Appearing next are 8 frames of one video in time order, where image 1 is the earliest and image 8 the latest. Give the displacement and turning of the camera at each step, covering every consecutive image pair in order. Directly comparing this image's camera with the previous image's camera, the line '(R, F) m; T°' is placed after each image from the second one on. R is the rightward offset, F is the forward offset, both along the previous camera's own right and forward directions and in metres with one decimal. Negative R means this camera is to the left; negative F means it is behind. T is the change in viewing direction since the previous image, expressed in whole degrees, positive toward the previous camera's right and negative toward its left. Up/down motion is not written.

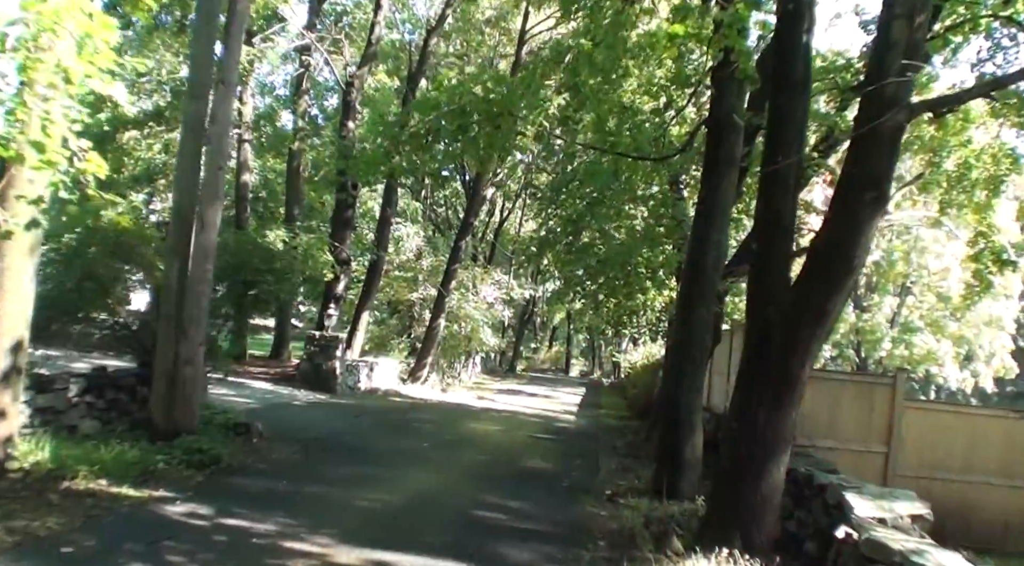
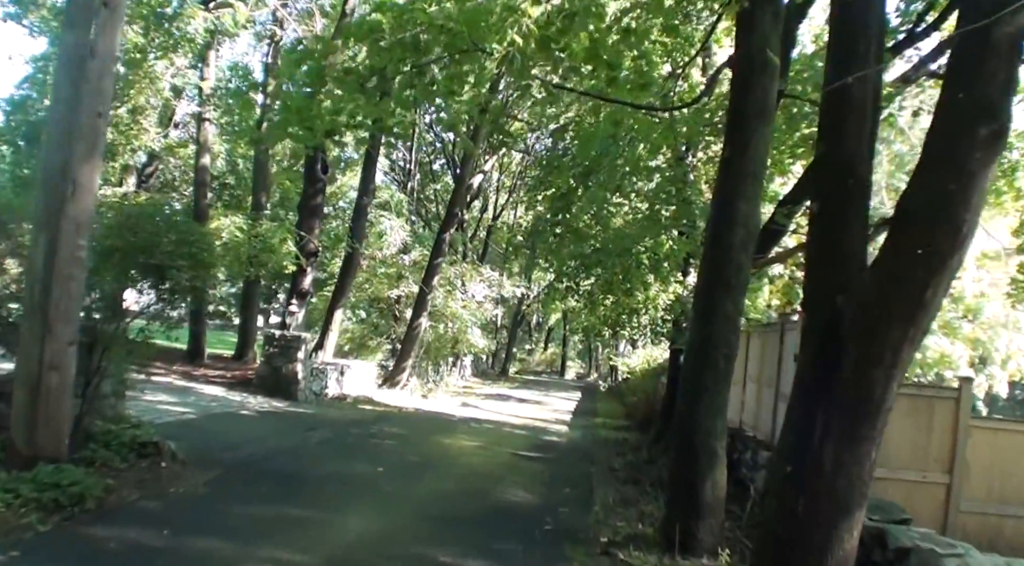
(+0.3, +2.0) m; 0°
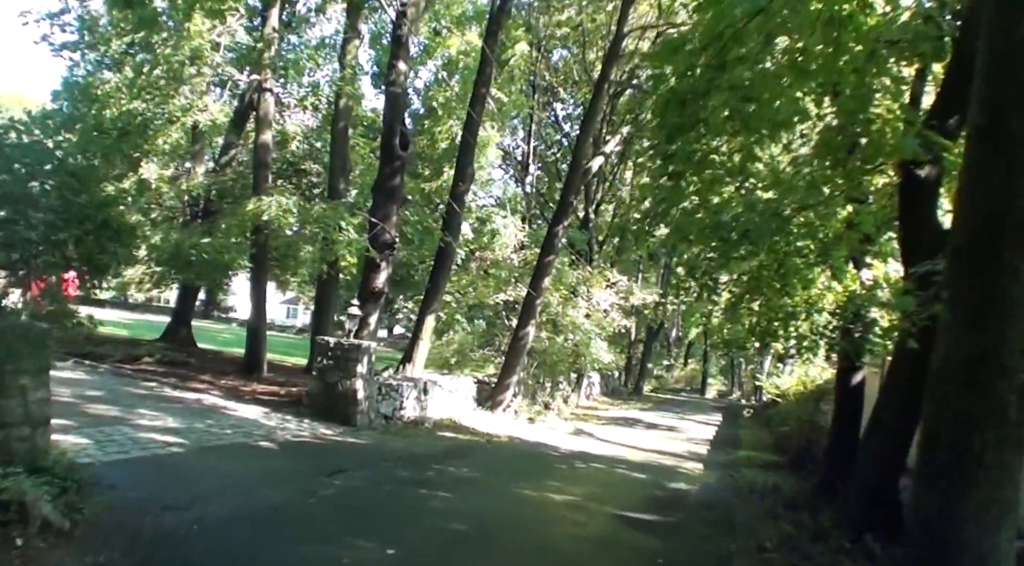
(+0.5, +3.6) m; -11°
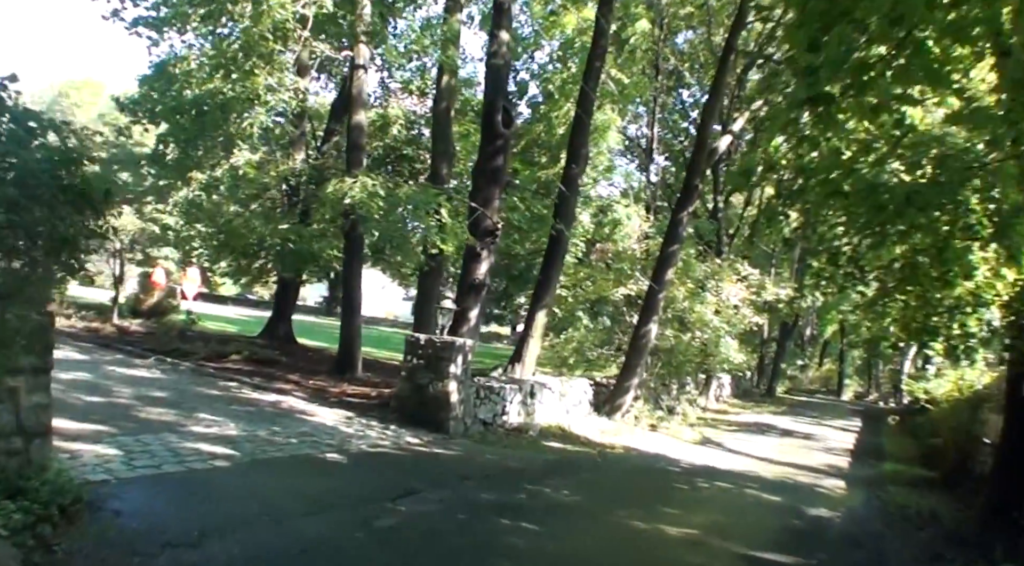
(+0.2, +1.7) m; -10°
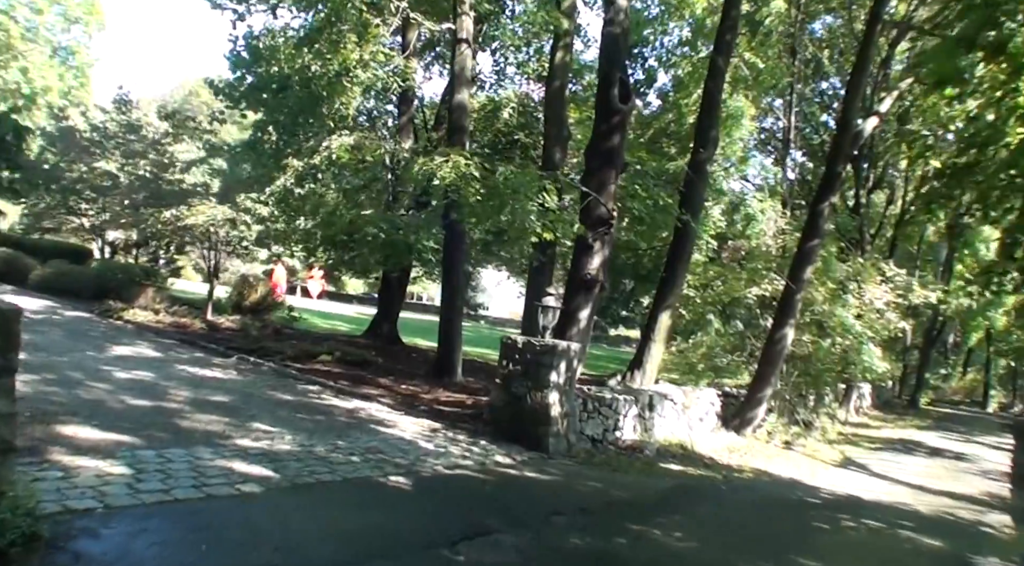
(+0.2, +1.6) m; -10°
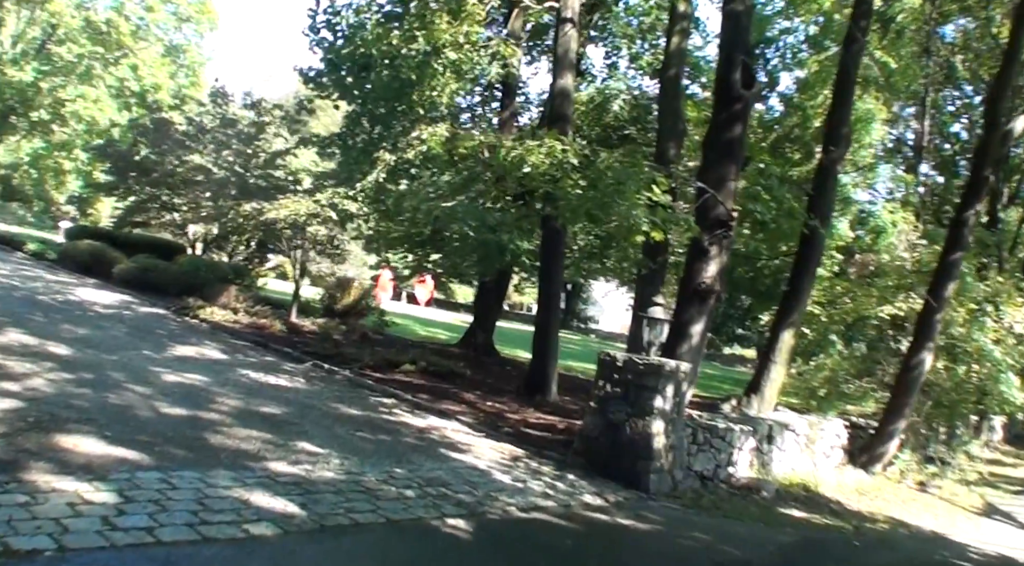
(+0.2, +1.4) m; -9°
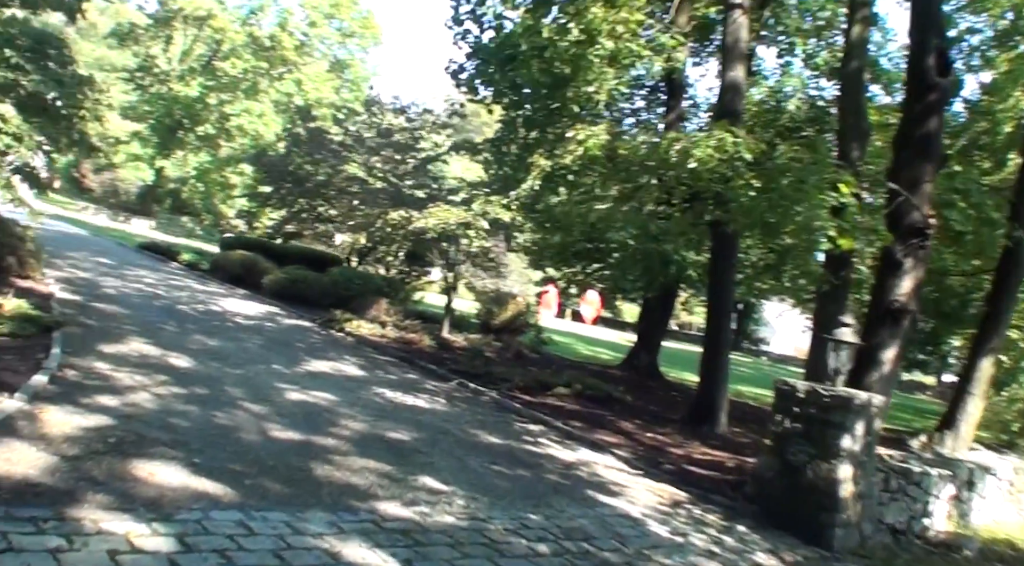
(0.0, +1.1) m; -12°
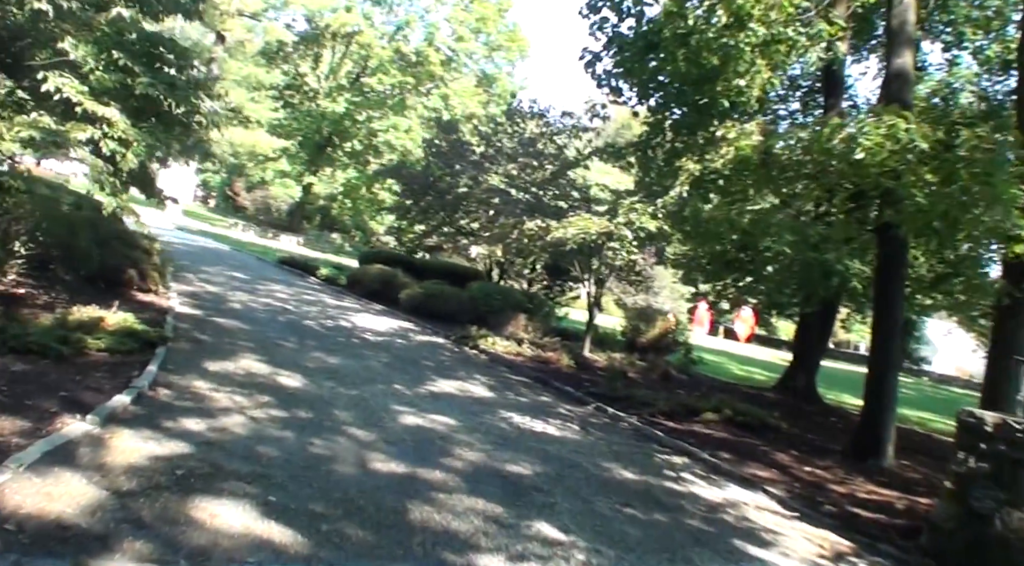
(+0.1, +0.9) m; -11°
